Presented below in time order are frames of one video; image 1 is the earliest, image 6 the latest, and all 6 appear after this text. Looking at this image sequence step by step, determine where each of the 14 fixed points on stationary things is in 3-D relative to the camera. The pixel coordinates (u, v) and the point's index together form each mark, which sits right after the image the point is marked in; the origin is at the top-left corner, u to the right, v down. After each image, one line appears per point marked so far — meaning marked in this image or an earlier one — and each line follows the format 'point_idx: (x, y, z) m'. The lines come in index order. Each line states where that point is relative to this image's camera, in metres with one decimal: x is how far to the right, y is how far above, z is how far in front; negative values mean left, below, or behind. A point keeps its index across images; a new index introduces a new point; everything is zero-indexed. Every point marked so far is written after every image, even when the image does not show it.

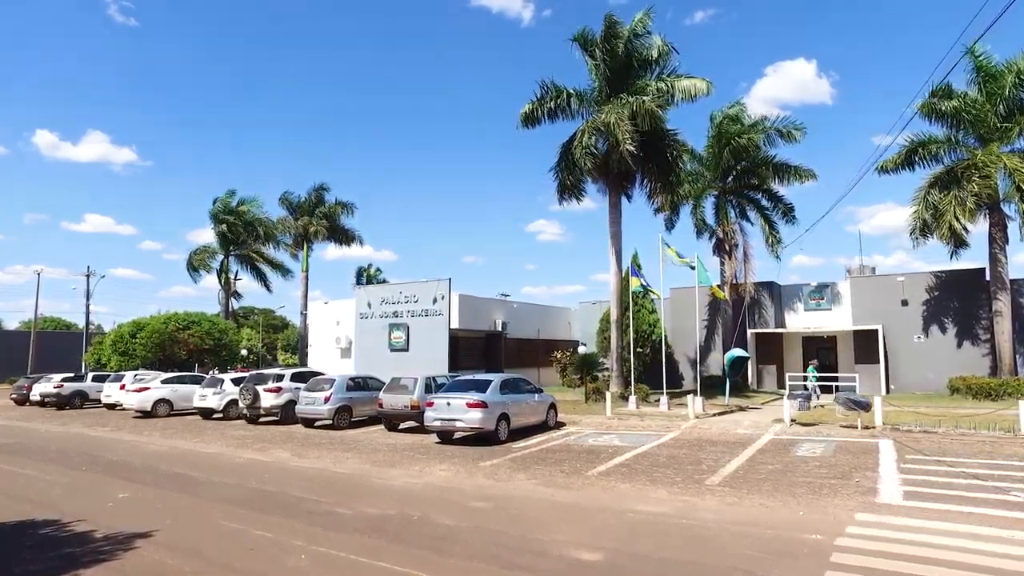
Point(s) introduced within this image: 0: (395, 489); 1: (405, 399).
0: (-1.7, -3.0, +10.3) m
1: (-2.6, -2.8, +17.2) m
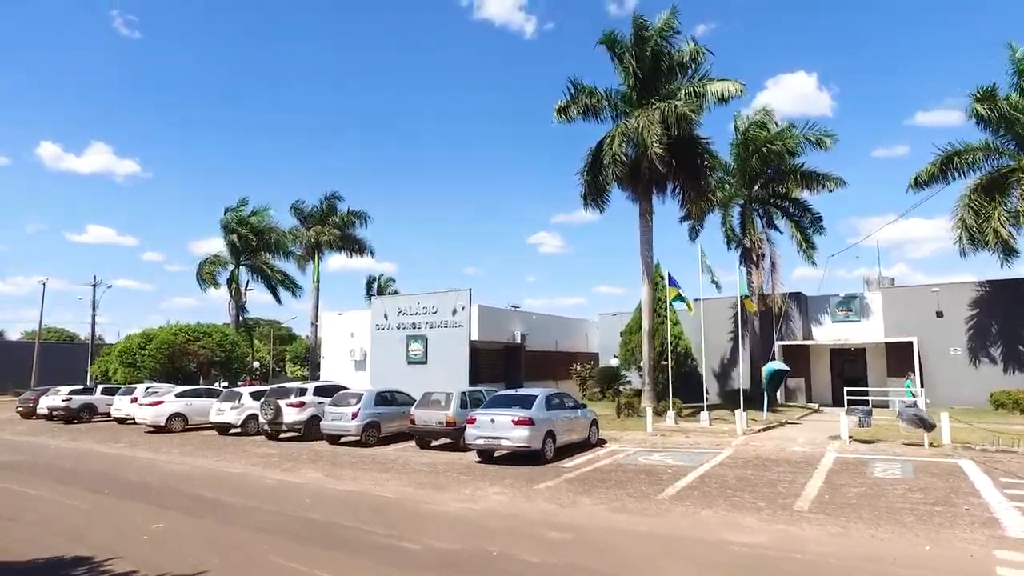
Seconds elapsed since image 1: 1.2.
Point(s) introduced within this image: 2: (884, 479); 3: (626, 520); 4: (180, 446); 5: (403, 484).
0: (-0.8, -3.1, +9.3) m
1: (-1.7, -3.0, +16.2) m
2: (+6.1, -3.1, +11.2) m
3: (+1.5, -3.1, +9.2) m
4: (-8.9, -4.2, +18.4) m
5: (-1.9, -3.5, +12.1) m
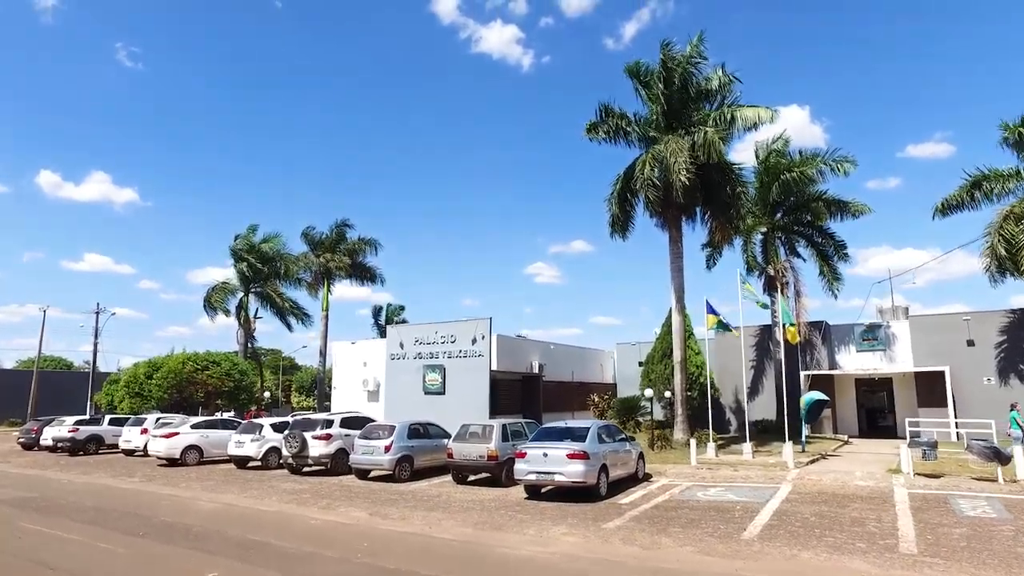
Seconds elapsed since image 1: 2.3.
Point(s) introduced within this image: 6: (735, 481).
0: (+0.3, -3.4, +8.5) m
1: (-0.7, -3.6, +15.4) m
2: (+7.2, -3.5, +10.5) m
3: (+2.6, -3.4, +8.4) m
4: (-8.0, -4.9, +17.4) m
5: (-0.9, -3.9, +11.2) m
6: (+5.0, -4.3, +15.4) m
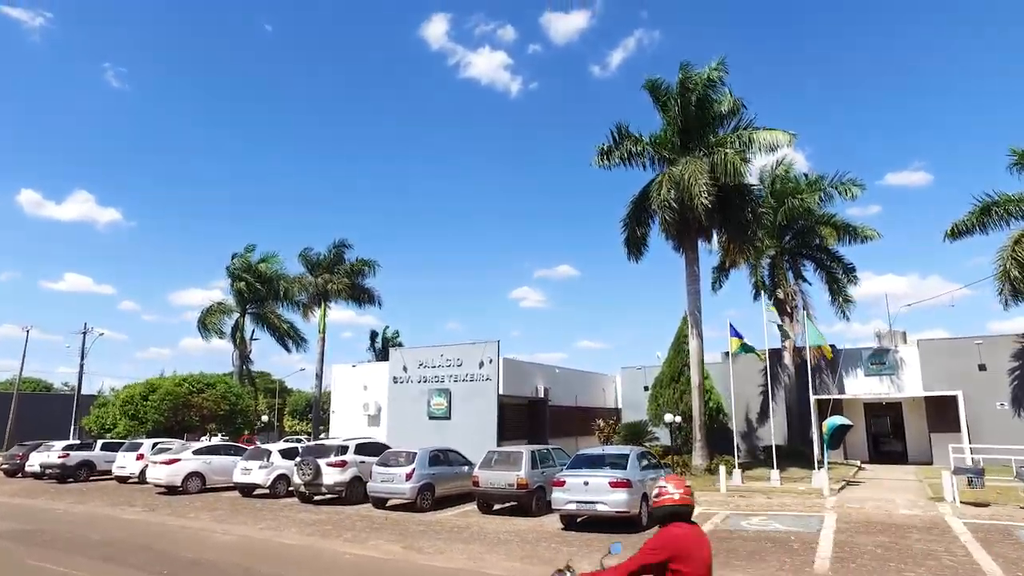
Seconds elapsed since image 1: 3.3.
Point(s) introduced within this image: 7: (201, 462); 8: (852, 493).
0: (+1.1, -3.6, +7.8) m
1: (0.0, -4.0, +14.7) m
2: (+7.9, -3.8, +10.0) m
3: (+3.4, -3.6, +7.8) m
4: (-7.4, -5.4, +16.5) m
5: (-0.1, -4.2, +10.5) m
6: (+5.7, -4.8, +14.8) m
7: (-9.1, -5.1, +19.9) m
8: (+8.2, -5.0, +16.5) m
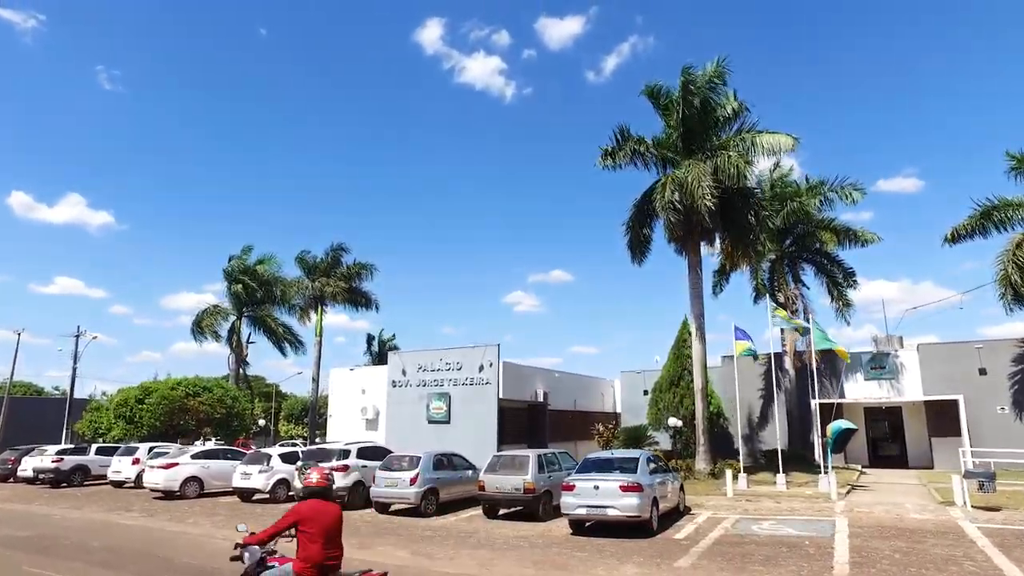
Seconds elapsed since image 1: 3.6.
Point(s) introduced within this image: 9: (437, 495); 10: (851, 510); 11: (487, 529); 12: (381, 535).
0: (+1.3, -3.6, +7.7) m
1: (+0.1, -4.1, +14.5) m
2: (+8.1, -3.8, +9.8) m
3: (+3.6, -3.6, +7.6) m
4: (-7.3, -5.4, +16.2) m
5: (+0.1, -4.2, +10.3) m
6: (+5.8, -4.8, +14.6) m
7: (-9.0, -5.1, +19.5) m
8: (+8.3, -5.0, +16.4) m
9: (-1.7, -4.8, +15.7) m
10: (+7.2, -4.8, +14.6) m
11: (-0.5, -4.7, +13.4) m
12: (-2.5, -4.7, +13.1) m
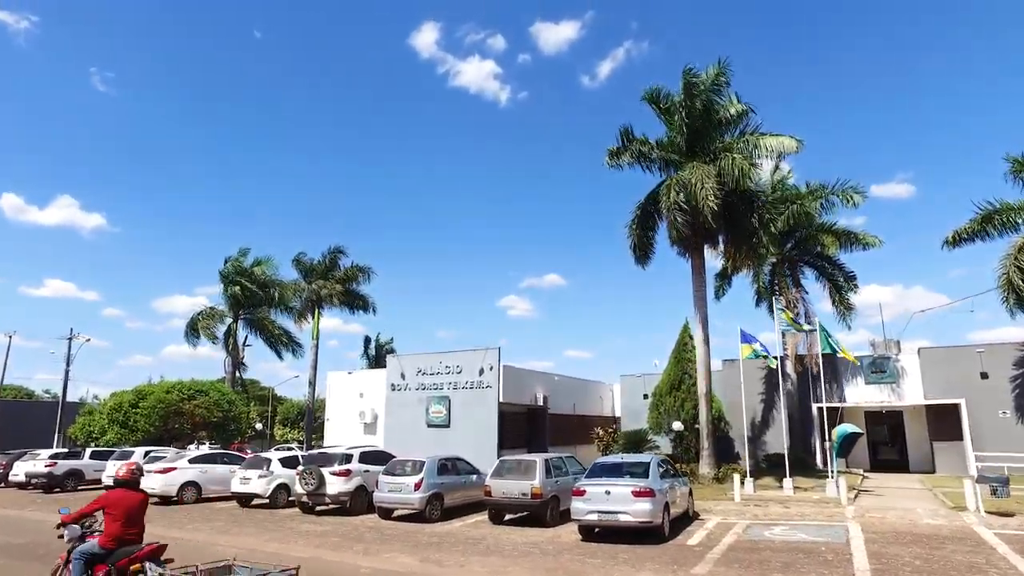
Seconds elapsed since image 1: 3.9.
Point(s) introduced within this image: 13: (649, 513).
0: (+1.5, -3.6, +7.4) m
1: (+0.2, -4.1, +14.2) m
2: (+8.3, -3.9, +9.7) m
3: (+3.9, -3.6, +7.4) m
4: (-7.1, -5.4, +15.9) m
5: (+0.3, -4.2, +10.0) m
6: (+6.0, -4.9, +14.4) m
7: (-8.9, -5.2, +19.2) m
8: (+8.5, -5.1, +16.2) m
9: (-1.6, -4.8, +15.5) m
10: (+7.4, -4.8, +14.4) m
11: (-0.3, -4.8, +13.1) m
12: (-2.3, -4.8, +12.8) m
13: (+2.4, -3.9, +11.8) m
